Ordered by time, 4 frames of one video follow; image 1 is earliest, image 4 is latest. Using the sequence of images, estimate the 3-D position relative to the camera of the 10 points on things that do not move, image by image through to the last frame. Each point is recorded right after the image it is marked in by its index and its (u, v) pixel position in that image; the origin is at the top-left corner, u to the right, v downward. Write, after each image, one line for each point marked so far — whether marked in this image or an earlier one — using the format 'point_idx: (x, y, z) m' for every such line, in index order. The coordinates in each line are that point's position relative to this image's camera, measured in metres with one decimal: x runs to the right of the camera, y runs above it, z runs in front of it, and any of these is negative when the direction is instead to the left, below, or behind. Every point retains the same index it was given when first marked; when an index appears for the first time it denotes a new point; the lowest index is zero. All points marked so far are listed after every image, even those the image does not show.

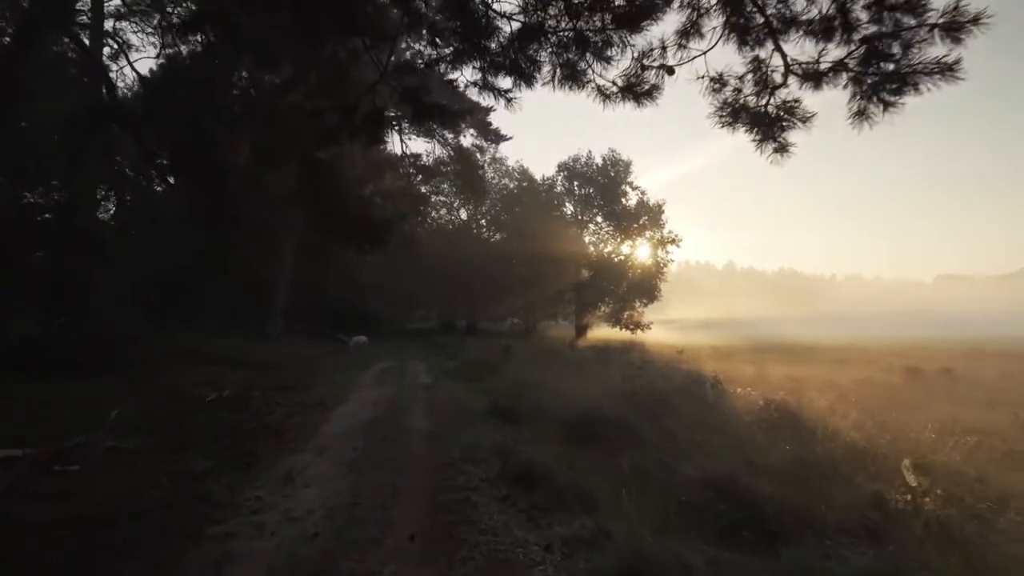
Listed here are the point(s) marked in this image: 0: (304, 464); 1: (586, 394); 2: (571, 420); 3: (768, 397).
0: (-3.0, -2.6, +10.0) m
1: (+1.7, -2.5, +15.8) m
2: (+1.1, -2.4, +12.7) m
3: (+6.1, -2.7, +16.6) m
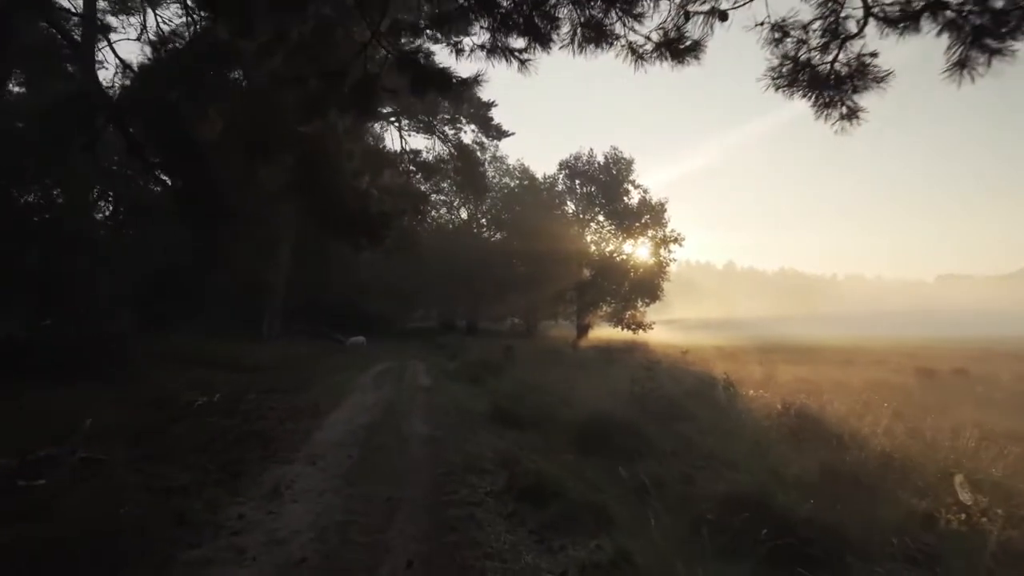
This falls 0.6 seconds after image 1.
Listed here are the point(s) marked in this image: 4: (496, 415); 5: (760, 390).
0: (-2.9, -2.5, +9.3) m
1: (+1.8, -2.4, +15.1) m
2: (+1.2, -2.4, +12.0) m
3: (+6.2, -2.6, +15.9) m
4: (-0.3, -2.6, +13.9) m
5: (+6.9, -2.9, +19.2) m
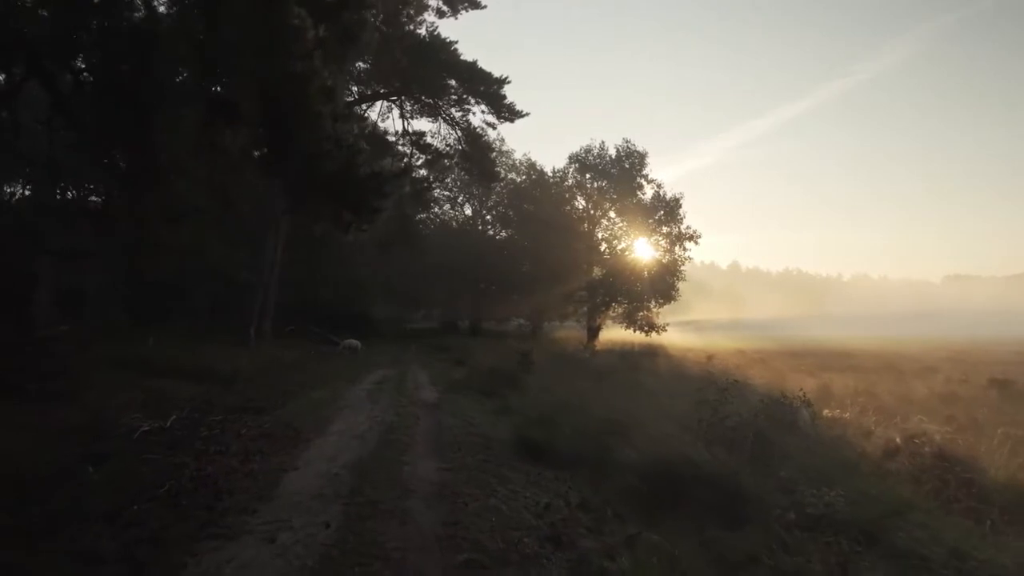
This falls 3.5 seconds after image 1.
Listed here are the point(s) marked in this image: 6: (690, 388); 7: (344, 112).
0: (-2.4, -2.4, +6.0) m
1: (+2.3, -2.4, +11.8) m
2: (+1.7, -2.3, +8.7) m
3: (+6.7, -2.6, +12.6) m
4: (+0.2, -2.5, +10.6) m
5: (+7.4, -2.8, +15.9) m
6: (+4.7, -2.6, +18.3) m
7: (-2.9, +3.0, +11.9) m
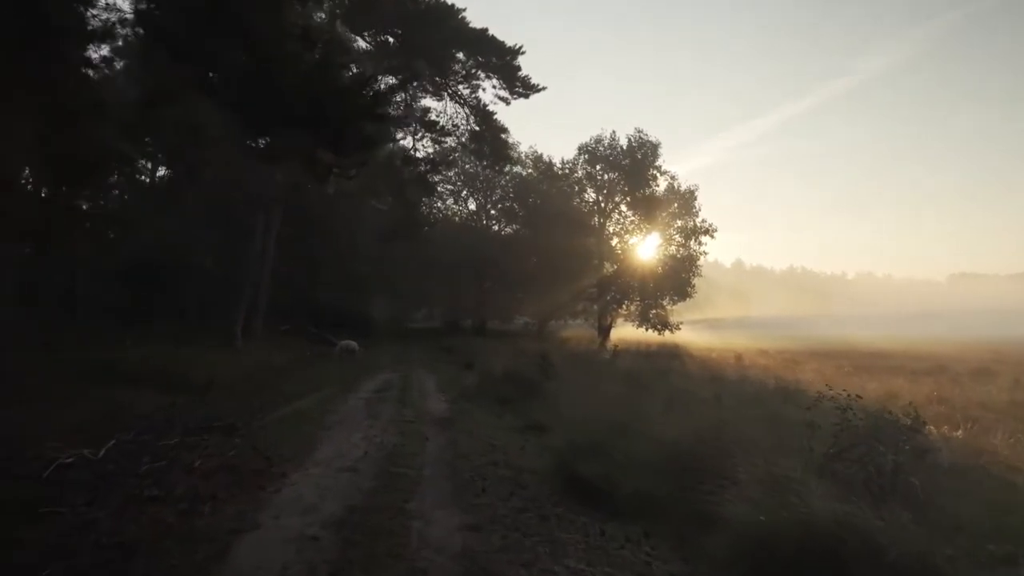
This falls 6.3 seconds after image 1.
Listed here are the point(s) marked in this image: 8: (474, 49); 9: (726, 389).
0: (-1.9, -2.3, +3.1) m
1: (+2.9, -2.2, +8.9) m
2: (+2.2, -2.1, +5.8) m
3: (+7.3, -2.4, +9.6) m
4: (+0.7, -2.3, +7.7) m
5: (+7.9, -2.6, +13.0) m
6: (+5.2, -2.4, +15.3) m
7: (-2.3, +3.2, +8.9) m
8: (-0.9, +6.4, +18.0) m
9: (+6.1, -2.7, +18.5) m
